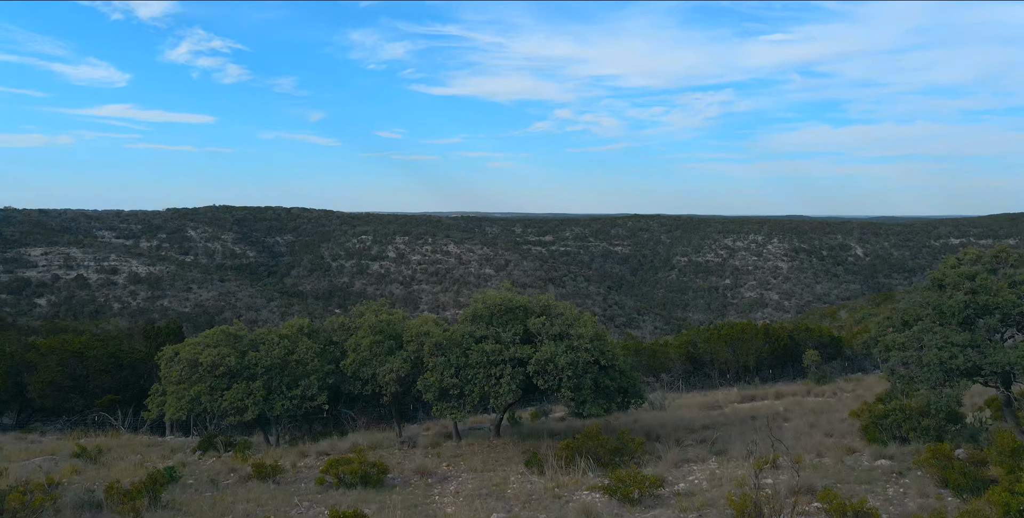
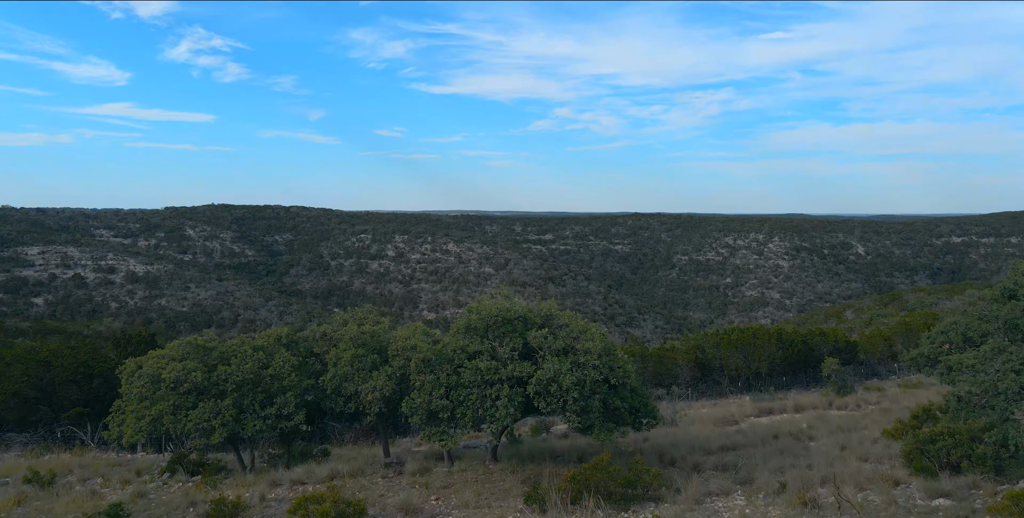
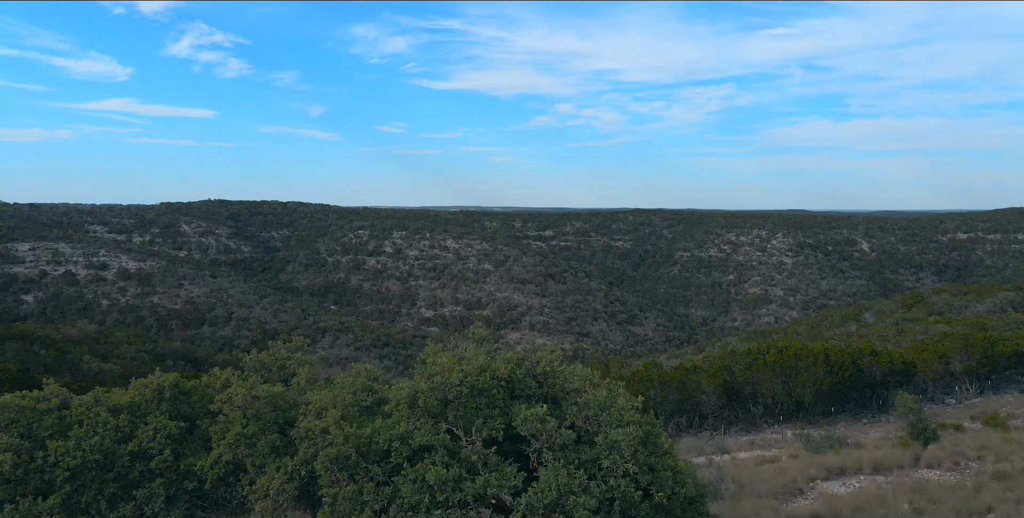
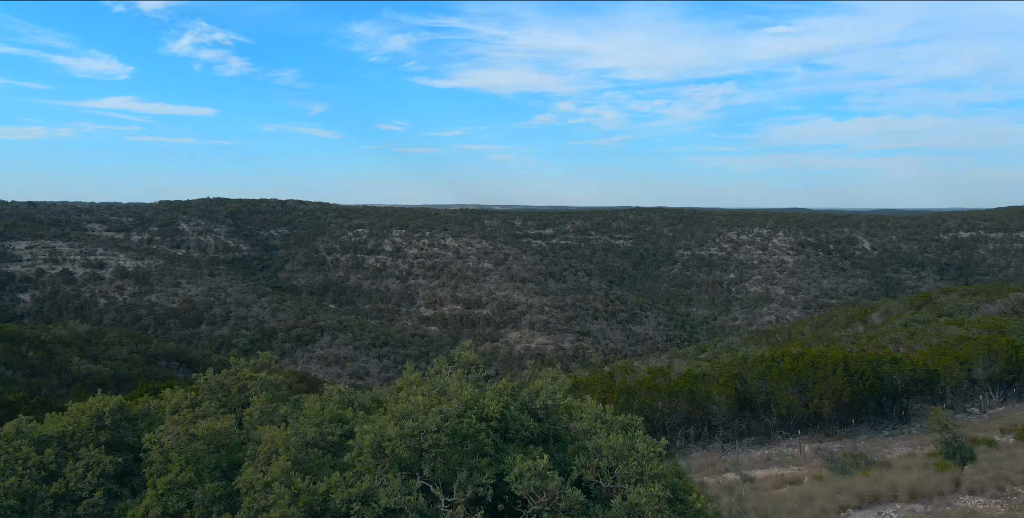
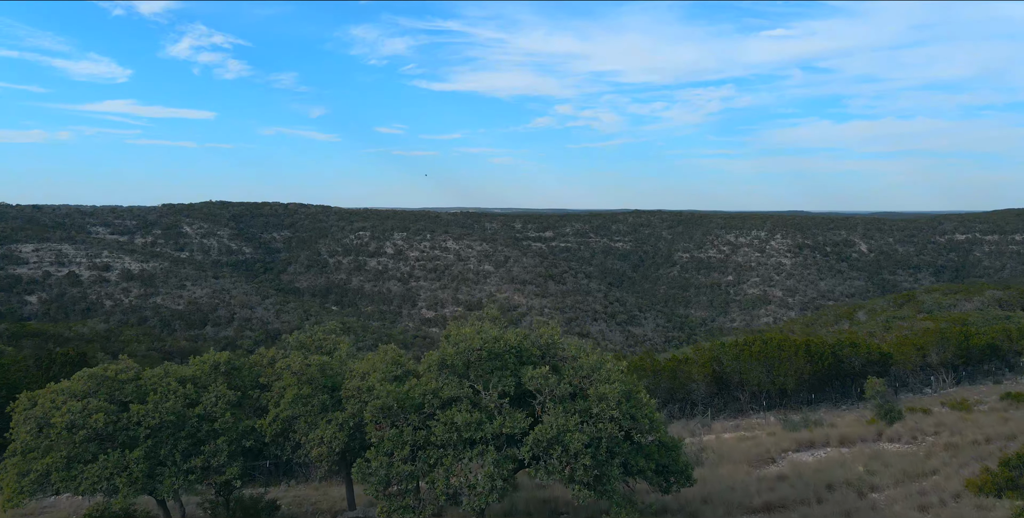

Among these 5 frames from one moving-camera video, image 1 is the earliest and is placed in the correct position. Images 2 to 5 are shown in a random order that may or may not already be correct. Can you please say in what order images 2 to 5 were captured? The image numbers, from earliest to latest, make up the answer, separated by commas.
2, 5, 3, 4
